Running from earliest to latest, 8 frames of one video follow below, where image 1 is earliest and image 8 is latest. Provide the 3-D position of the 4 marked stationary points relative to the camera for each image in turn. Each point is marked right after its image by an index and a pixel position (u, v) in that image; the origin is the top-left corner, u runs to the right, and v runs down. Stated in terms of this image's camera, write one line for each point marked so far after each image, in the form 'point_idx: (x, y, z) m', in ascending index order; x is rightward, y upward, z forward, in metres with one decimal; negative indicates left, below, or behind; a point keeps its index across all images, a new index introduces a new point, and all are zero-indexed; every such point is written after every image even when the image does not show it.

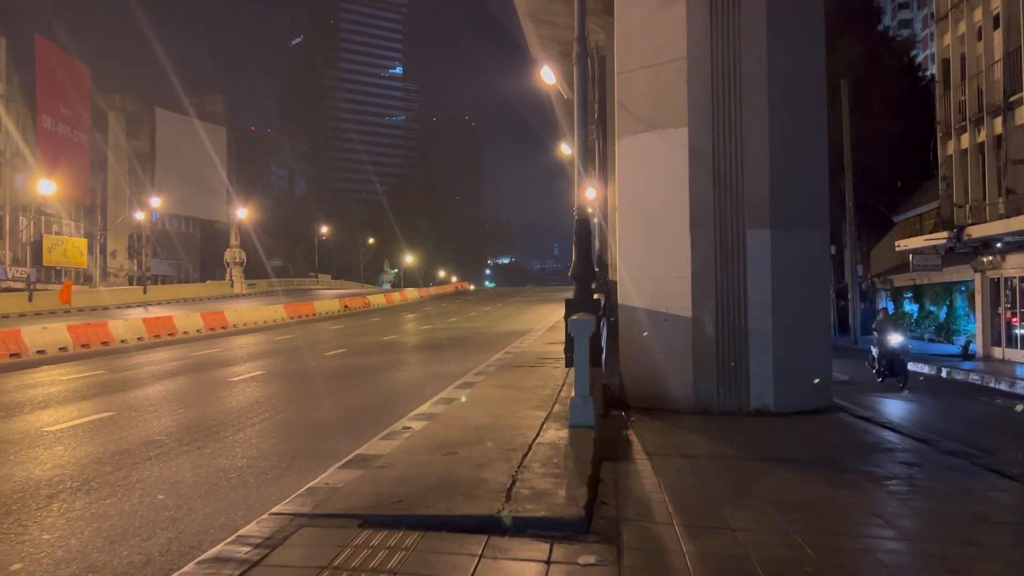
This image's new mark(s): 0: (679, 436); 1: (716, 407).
0: (+1.8, -1.6, +9.0) m
1: (+2.7, -1.6, +11.3) m
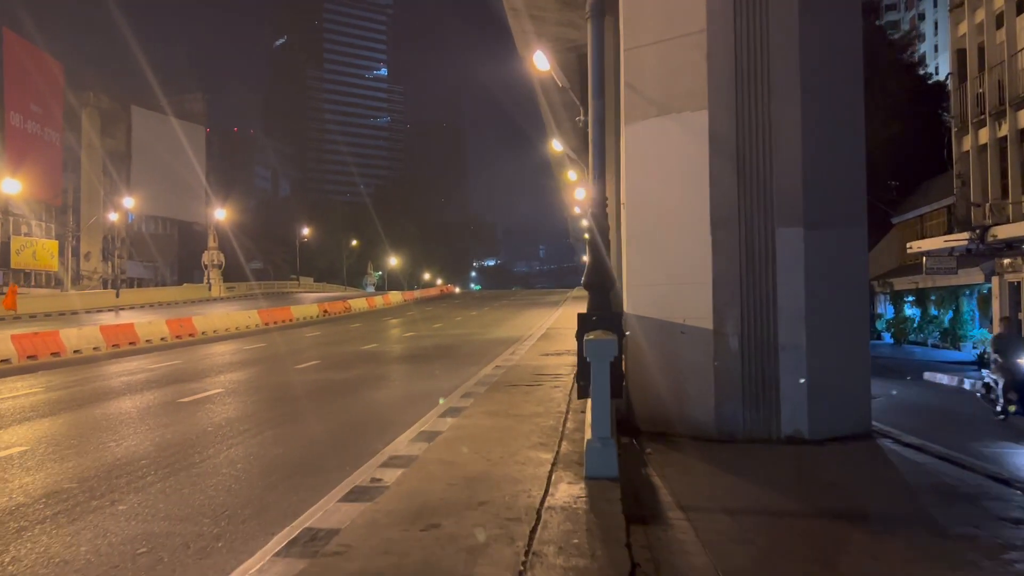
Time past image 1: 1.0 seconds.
0: (+1.7, -1.7, +7.4) m
1: (+2.6, -1.7, +9.8) m
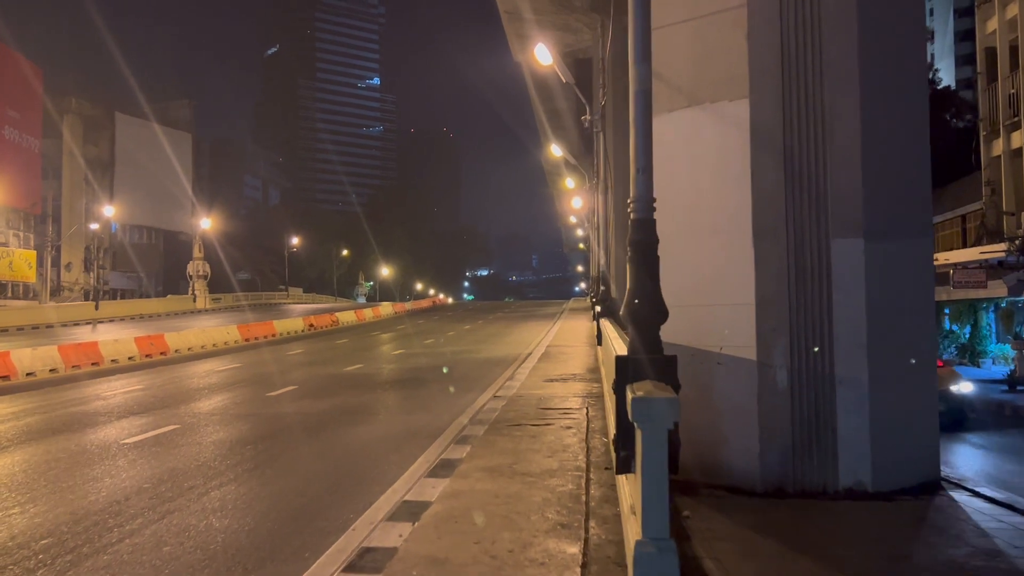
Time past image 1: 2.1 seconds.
0: (+1.8, -1.8, +5.8) m
1: (+2.7, -1.9, +8.2) m
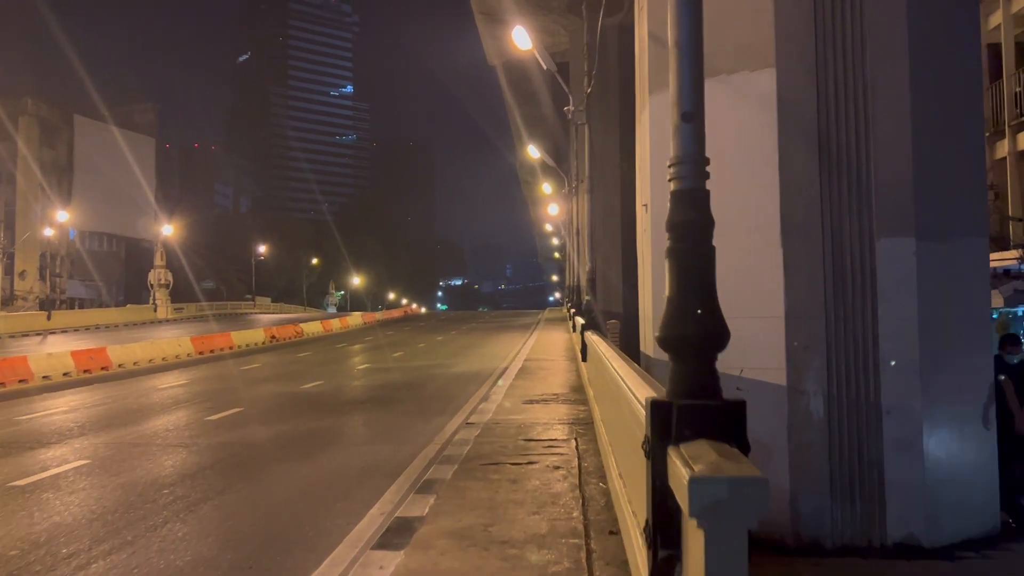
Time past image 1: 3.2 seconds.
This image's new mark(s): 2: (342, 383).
0: (+1.7, -1.9, +4.2) m
1: (+2.5, -1.9, +6.7) m
2: (-3.7, -2.1, +18.4) m
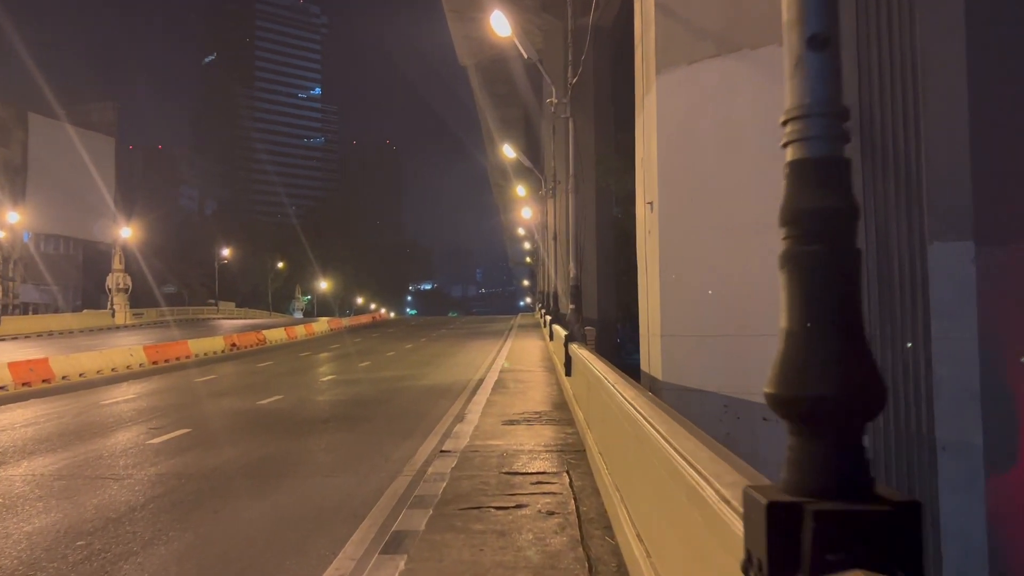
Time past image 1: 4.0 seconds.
0: (+1.7, -2.0, +3.2) m
1: (+2.4, -2.0, +5.6) m
2: (-4.2, -2.2, +17.1) m
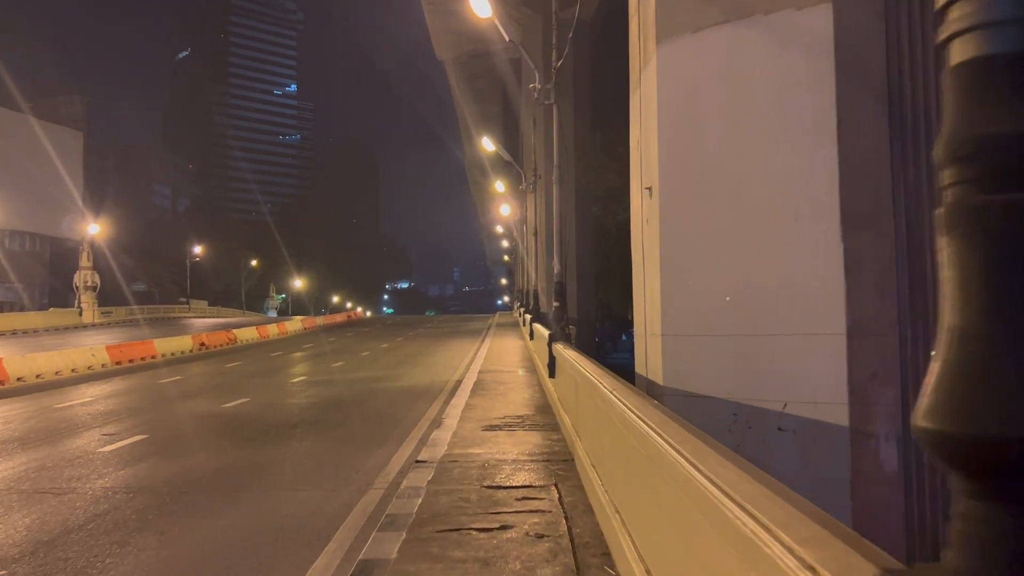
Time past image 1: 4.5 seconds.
0: (+1.6, -1.9, +2.5) m
1: (+2.3, -2.0, +5.0) m
2: (-4.5, -2.1, +16.3) m
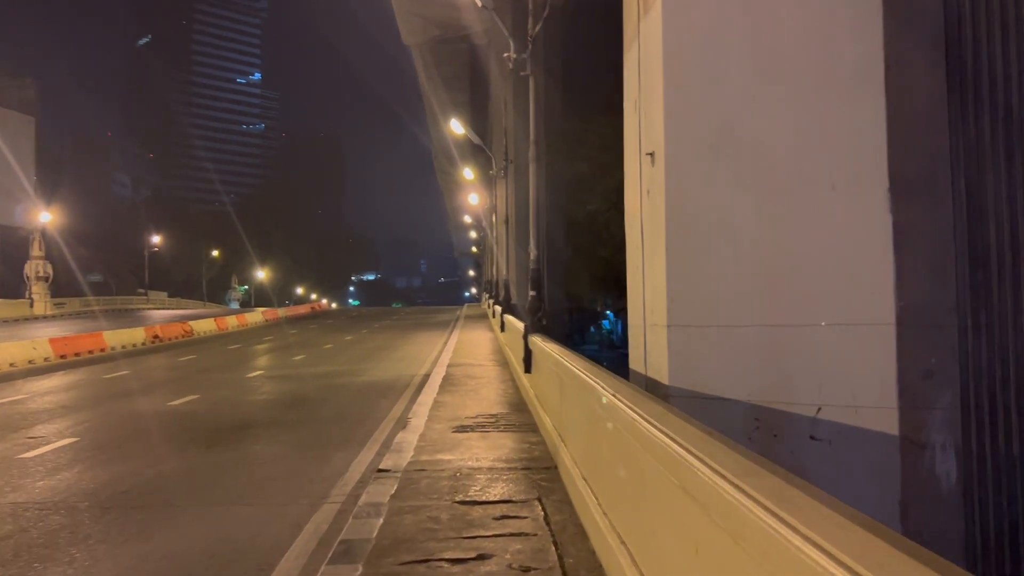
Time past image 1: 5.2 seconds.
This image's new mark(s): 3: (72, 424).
0: (+1.6, -1.8, +1.6) m
1: (+2.2, -1.9, +4.1) m
2: (-5.1, -1.9, +15.2) m
3: (-6.1, -2.0, +12.1) m
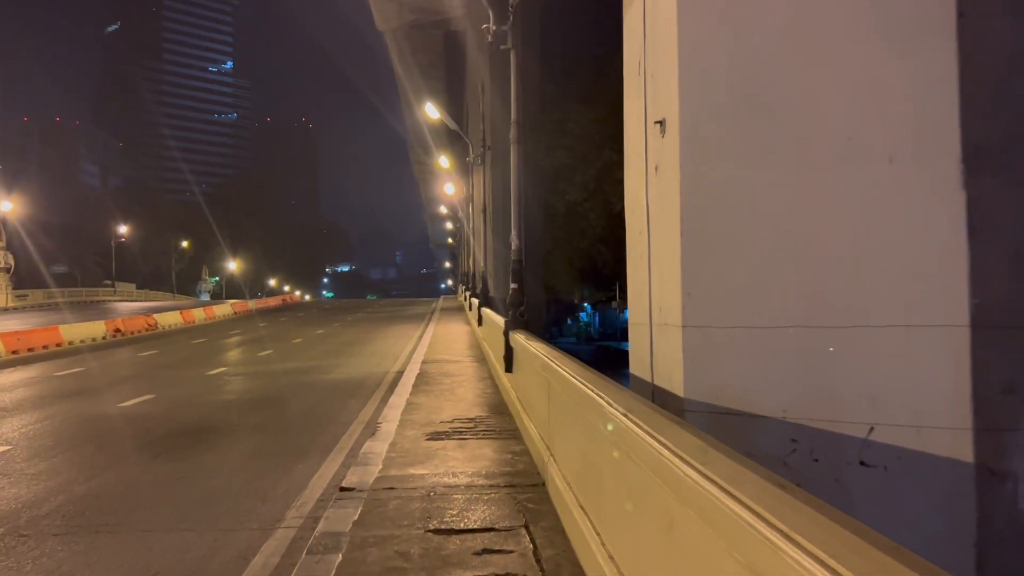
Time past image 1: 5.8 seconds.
0: (+1.7, -1.8, +0.9) m
1: (+2.2, -1.9, +3.4) m
2: (-5.4, -1.8, +14.2) m
3: (-6.4, -1.9, +11.1) m
